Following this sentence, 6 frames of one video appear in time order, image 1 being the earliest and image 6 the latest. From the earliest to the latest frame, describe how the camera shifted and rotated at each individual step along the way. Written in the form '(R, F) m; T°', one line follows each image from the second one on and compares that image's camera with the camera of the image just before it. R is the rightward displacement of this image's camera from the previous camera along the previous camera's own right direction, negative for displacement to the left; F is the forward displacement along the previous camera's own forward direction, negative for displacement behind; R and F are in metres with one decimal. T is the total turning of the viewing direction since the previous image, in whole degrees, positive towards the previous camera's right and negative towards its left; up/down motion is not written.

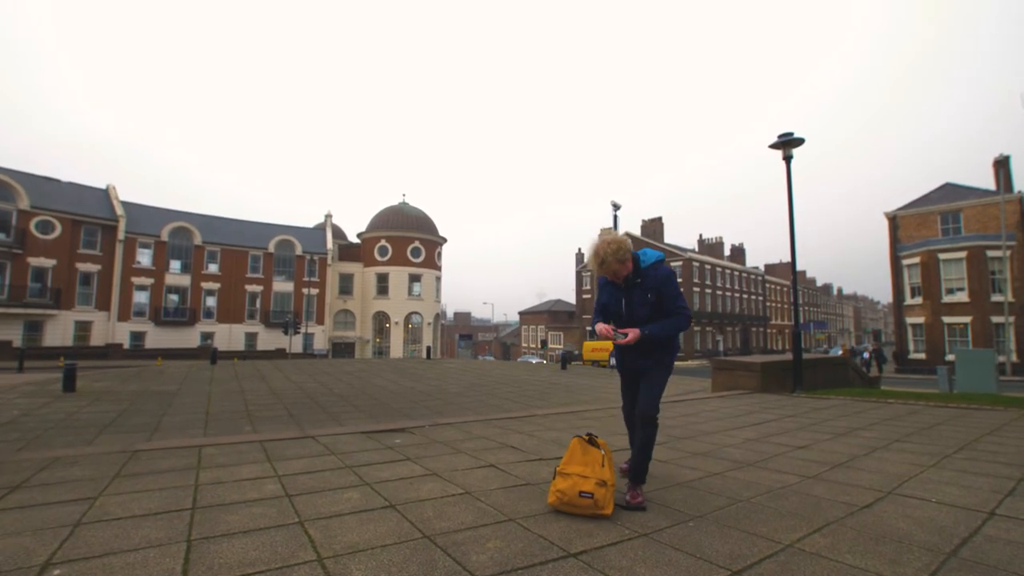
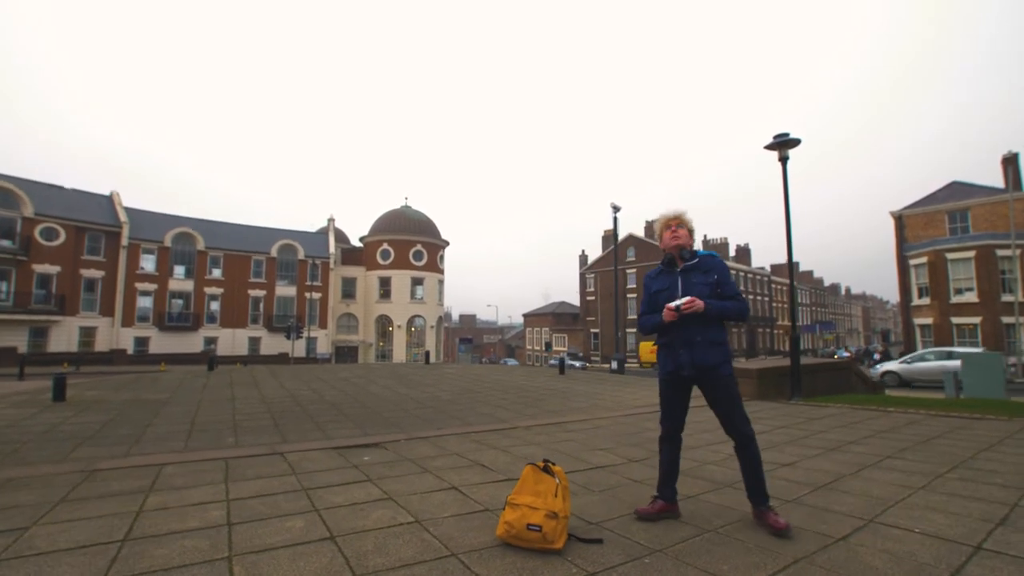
(+0.3, +0.2) m; -1°
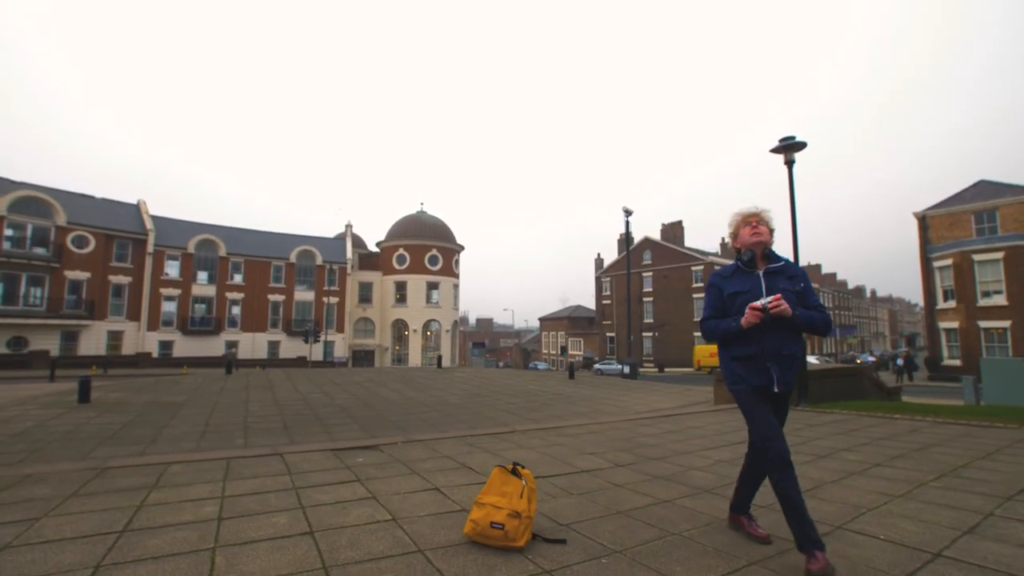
(+0.3, -0.1) m; -2°
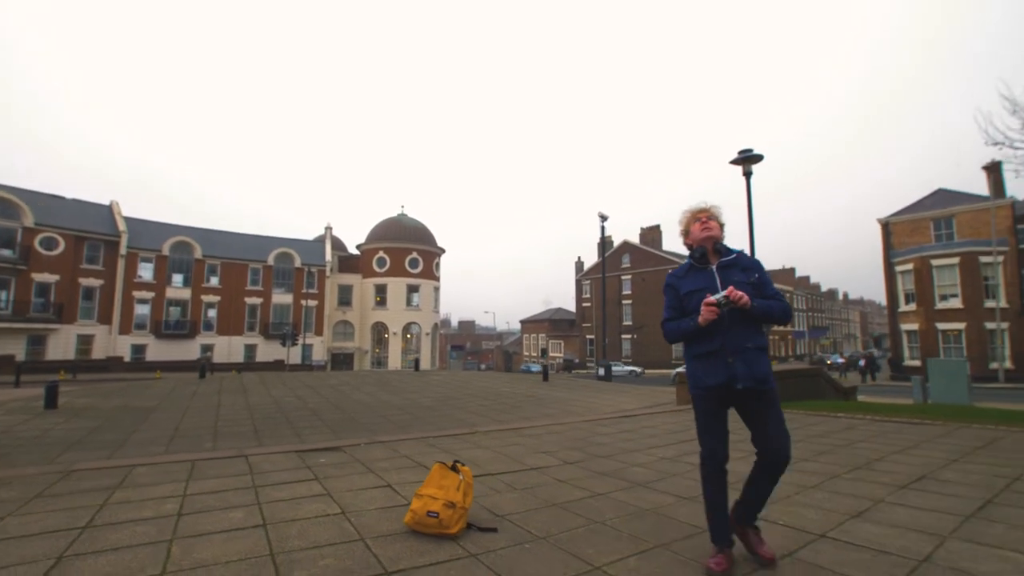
(+0.3, -0.3) m; +2°
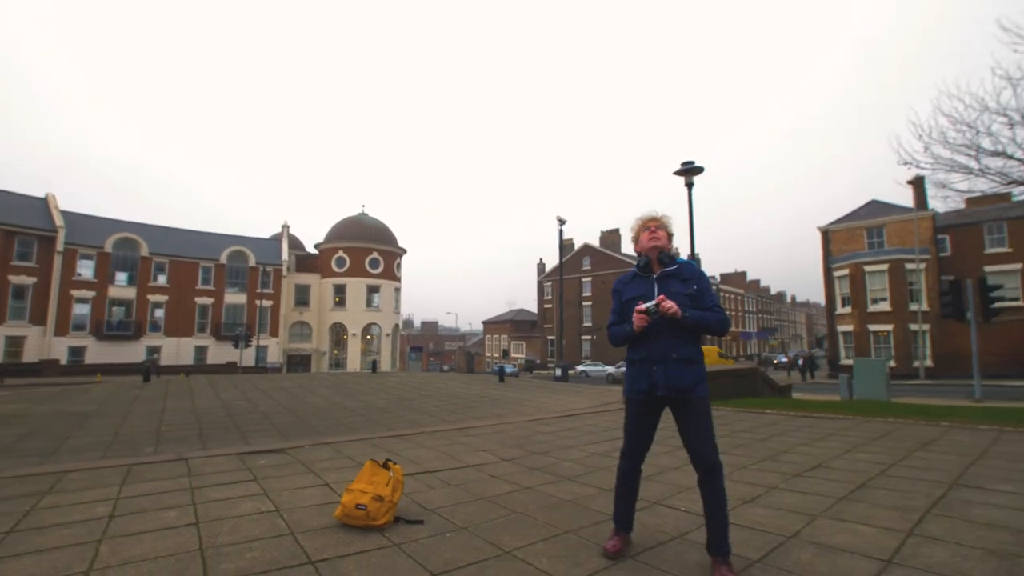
(+0.3, -0.3) m; +4°
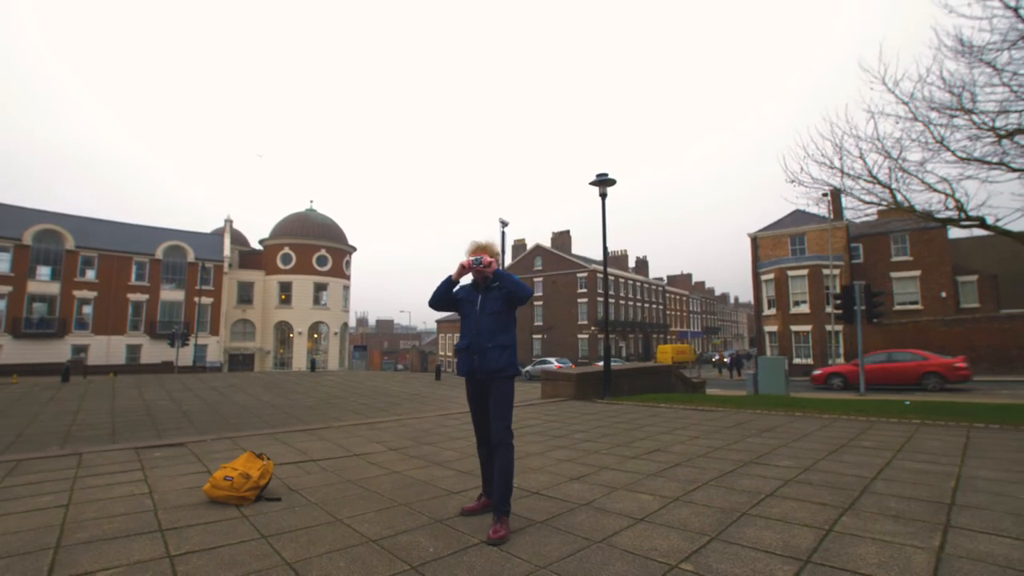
(+0.9, -0.6) m; +5°
